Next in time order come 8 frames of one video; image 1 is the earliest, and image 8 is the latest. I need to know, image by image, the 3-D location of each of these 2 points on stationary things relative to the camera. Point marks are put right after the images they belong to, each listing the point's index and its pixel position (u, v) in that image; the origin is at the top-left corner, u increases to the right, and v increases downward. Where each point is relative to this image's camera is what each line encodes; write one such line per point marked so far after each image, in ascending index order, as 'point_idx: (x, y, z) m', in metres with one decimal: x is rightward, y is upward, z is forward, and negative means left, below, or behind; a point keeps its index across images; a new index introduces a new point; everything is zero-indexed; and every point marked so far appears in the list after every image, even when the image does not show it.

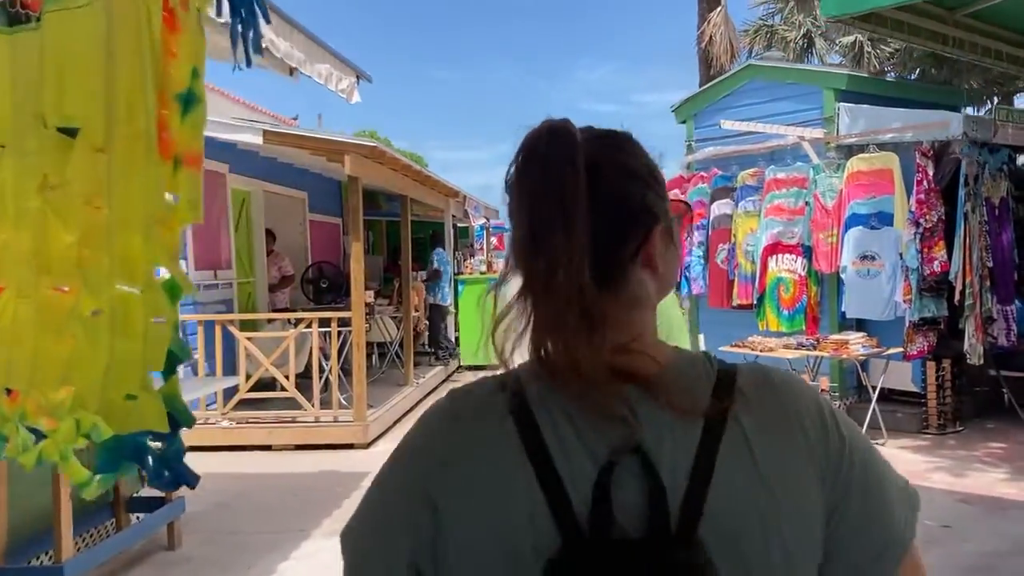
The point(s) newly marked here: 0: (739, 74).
0: (+2.1, +2.0, +8.9) m
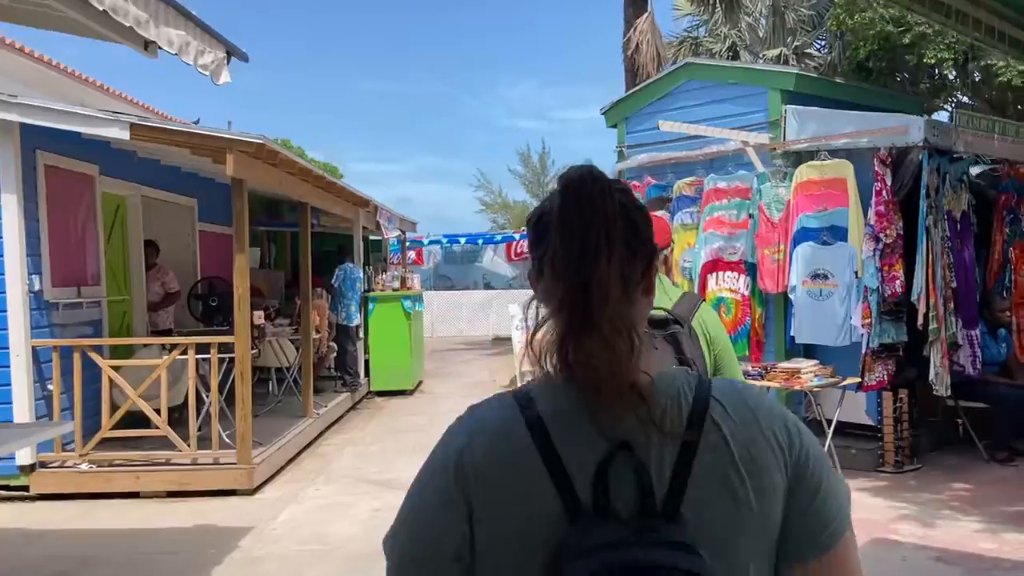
0: (+1.4, +1.8, +8.1) m
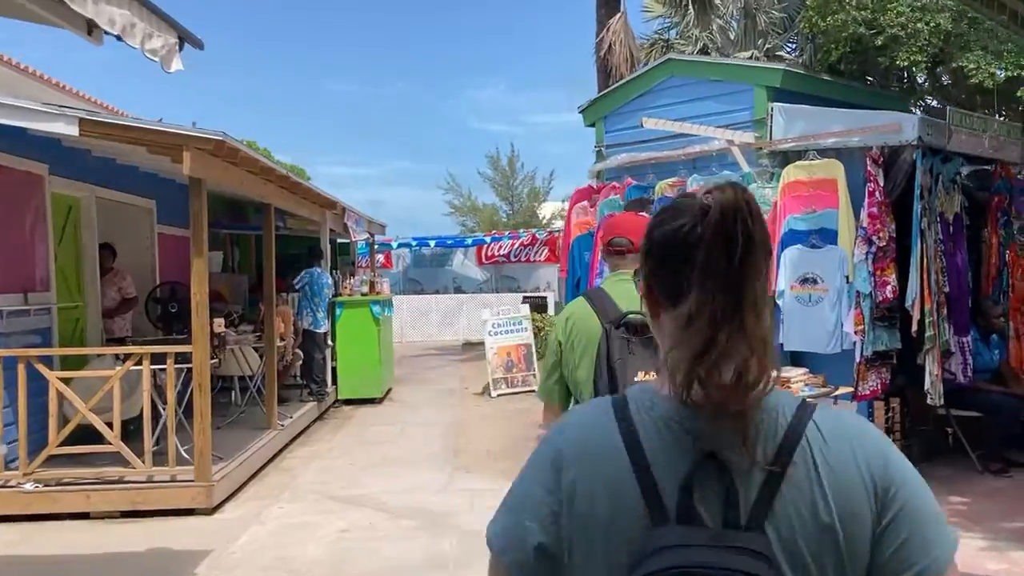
0: (+1.2, +1.8, +7.8) m
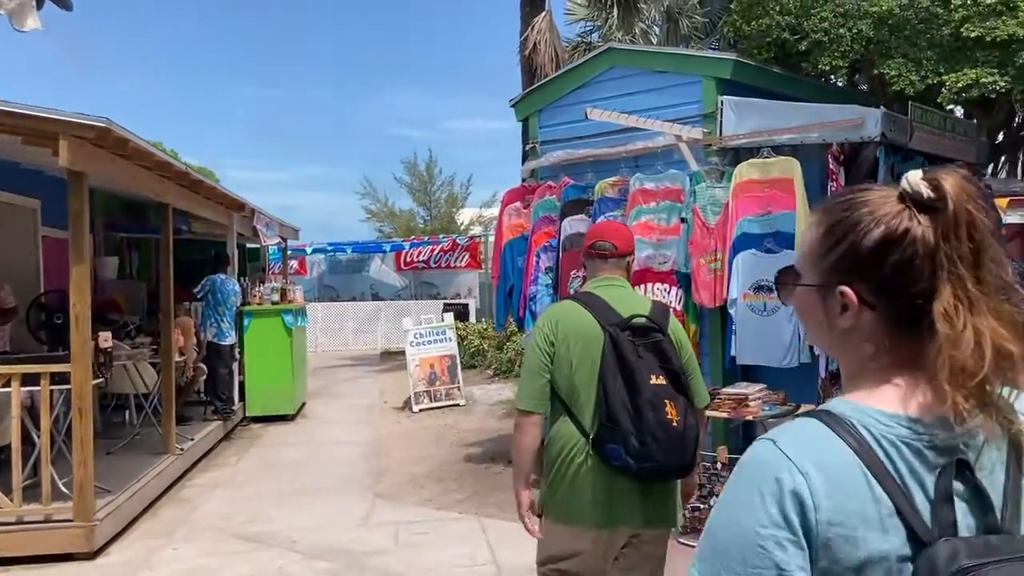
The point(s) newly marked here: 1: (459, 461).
0: (+0.6, +1.7, +7.2) m
1: (-0.5, -1.5, +8.3) m
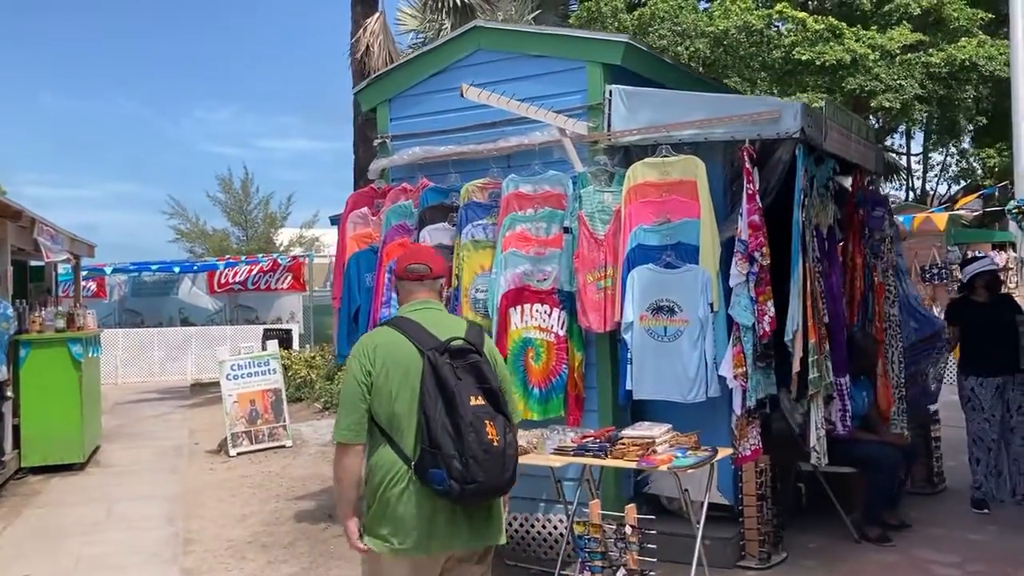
0: (-0.4, +1.6, +6.1) m
1: (-1.6, -1.7, +6.9) m
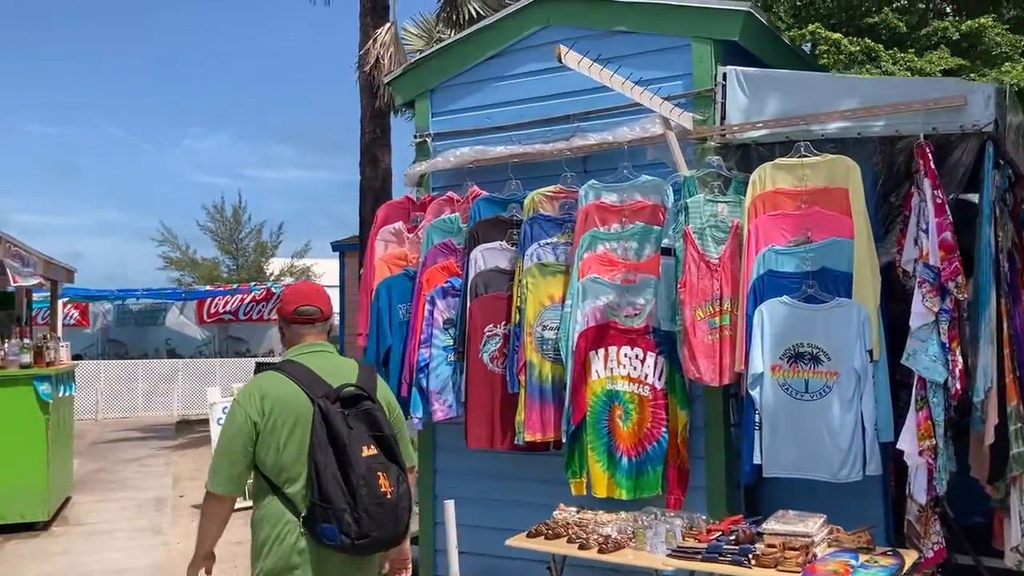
0: (0.0, +1.4, +4.9) m
1: (-1.3, -1.9, +5.6) m
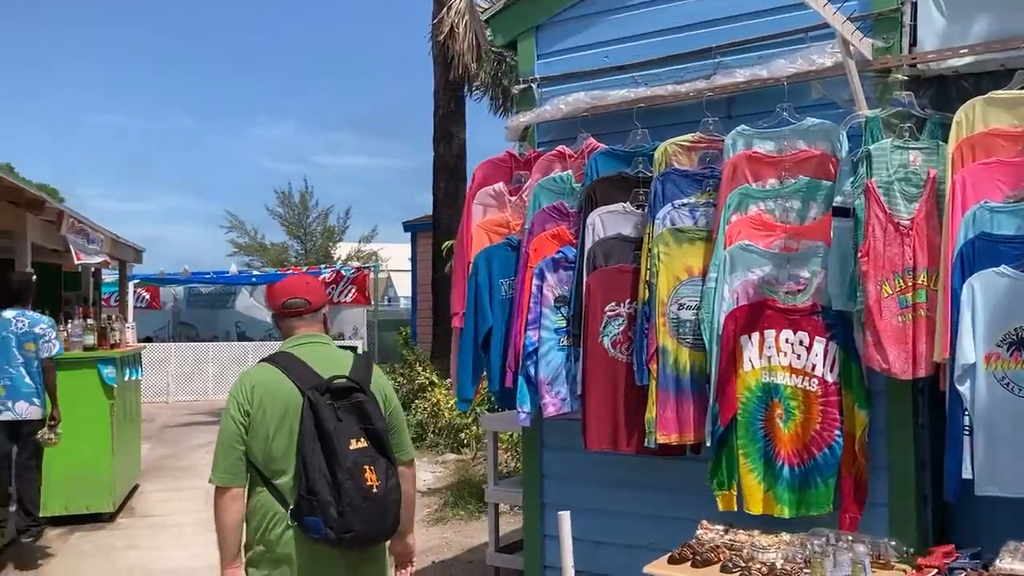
0: (+0.5, +1.5, +4.1) m
1: (-0.7, -1.7, +4.9) m
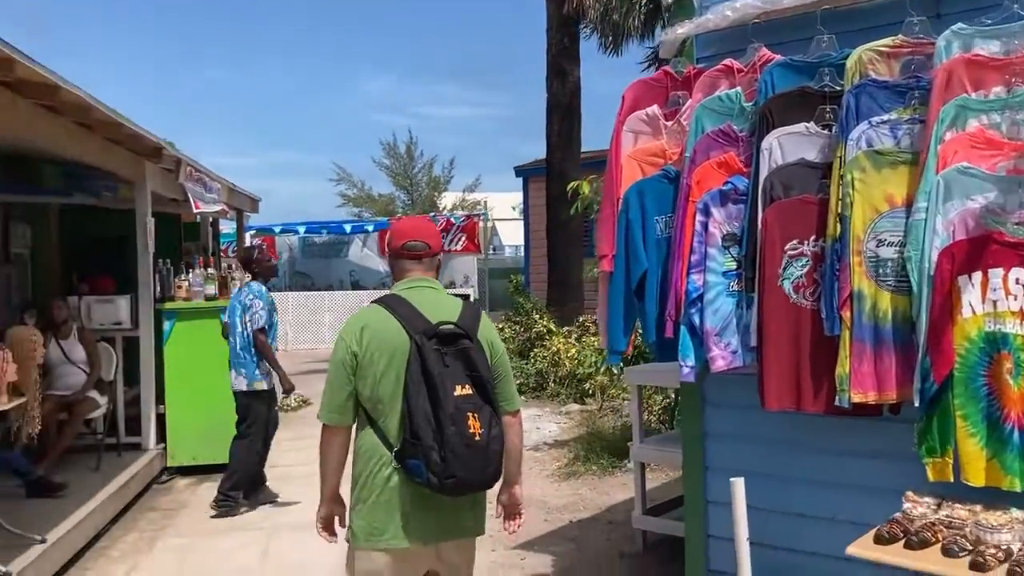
0: (+1.1, +1.7, +3.5) m
1: (0.0, -1.5, +4.6) m
